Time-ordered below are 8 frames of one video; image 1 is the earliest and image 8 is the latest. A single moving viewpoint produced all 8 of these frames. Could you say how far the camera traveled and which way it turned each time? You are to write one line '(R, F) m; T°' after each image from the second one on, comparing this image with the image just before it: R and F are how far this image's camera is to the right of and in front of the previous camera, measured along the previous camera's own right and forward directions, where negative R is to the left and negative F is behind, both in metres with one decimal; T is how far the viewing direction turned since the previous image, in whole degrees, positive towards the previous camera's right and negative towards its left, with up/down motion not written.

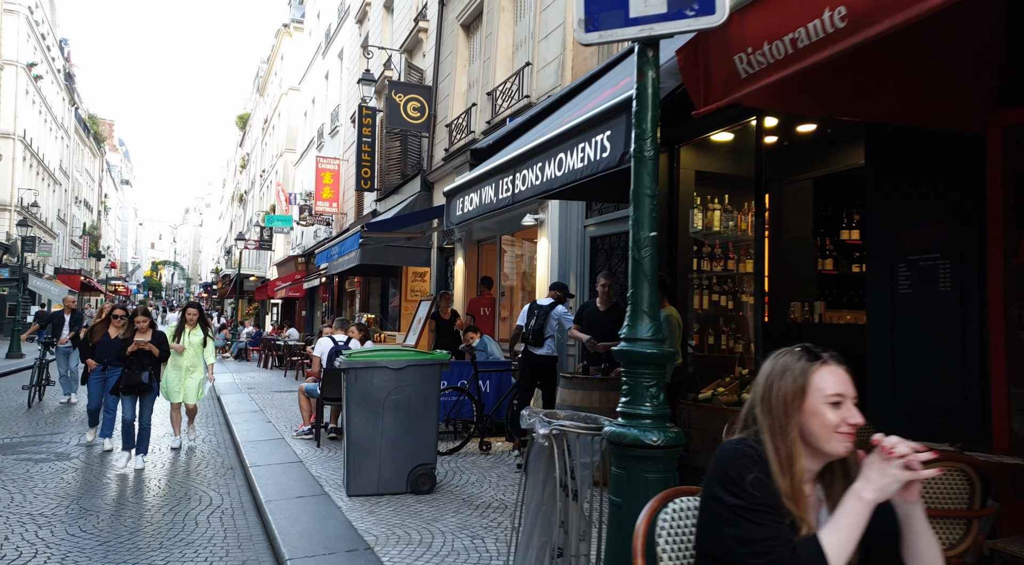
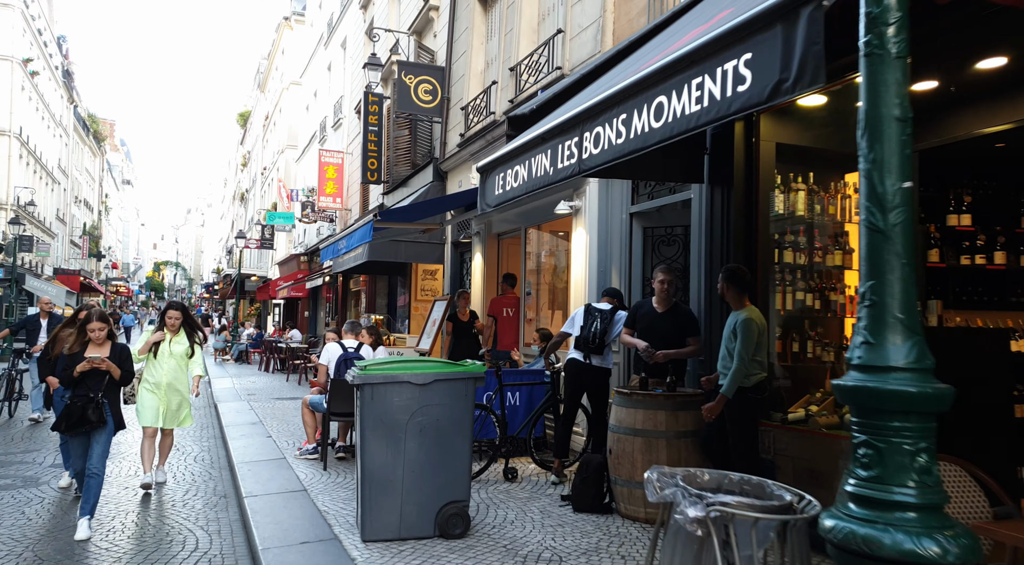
(-0.3, +1.0) m; 0°
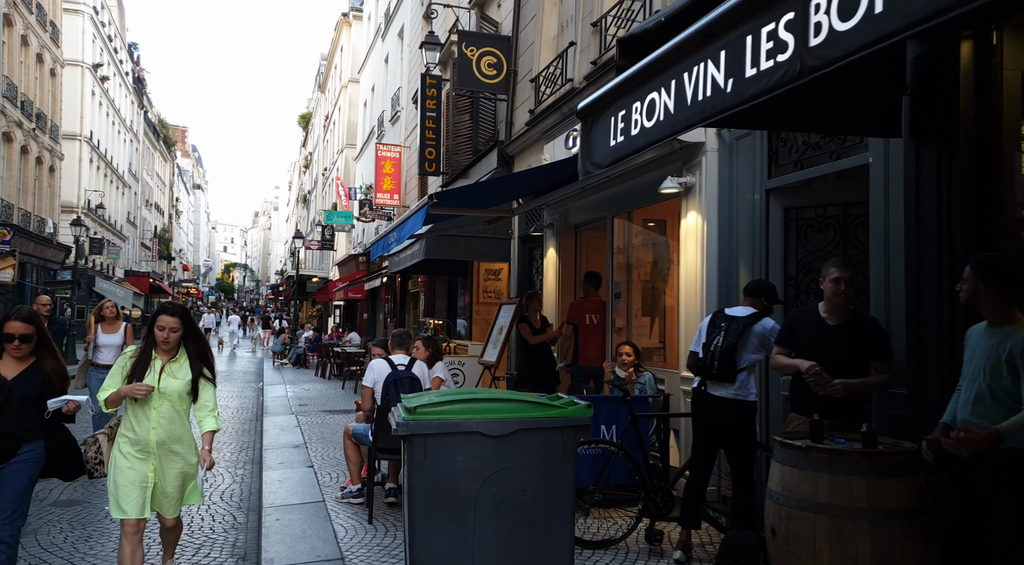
(-0.3, +1.5) m; -5°
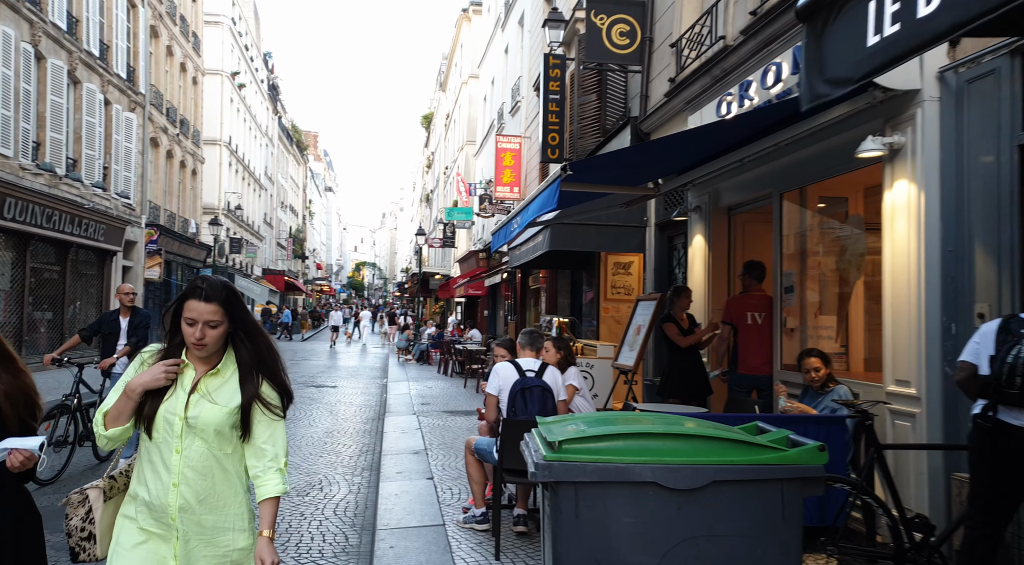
(-0.2, +0.9) m; -10°
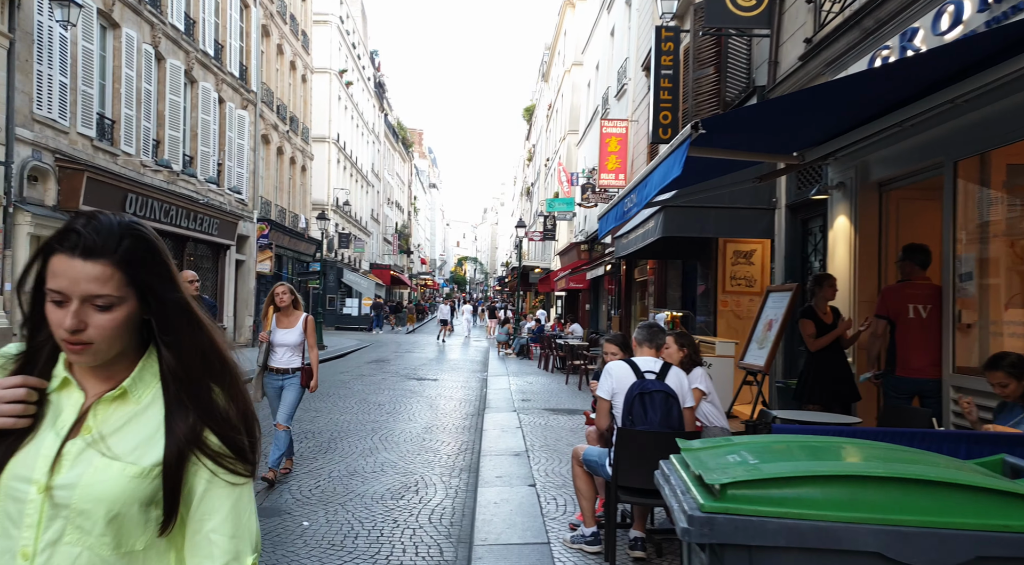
(-0.1, +0.6) m; -8°
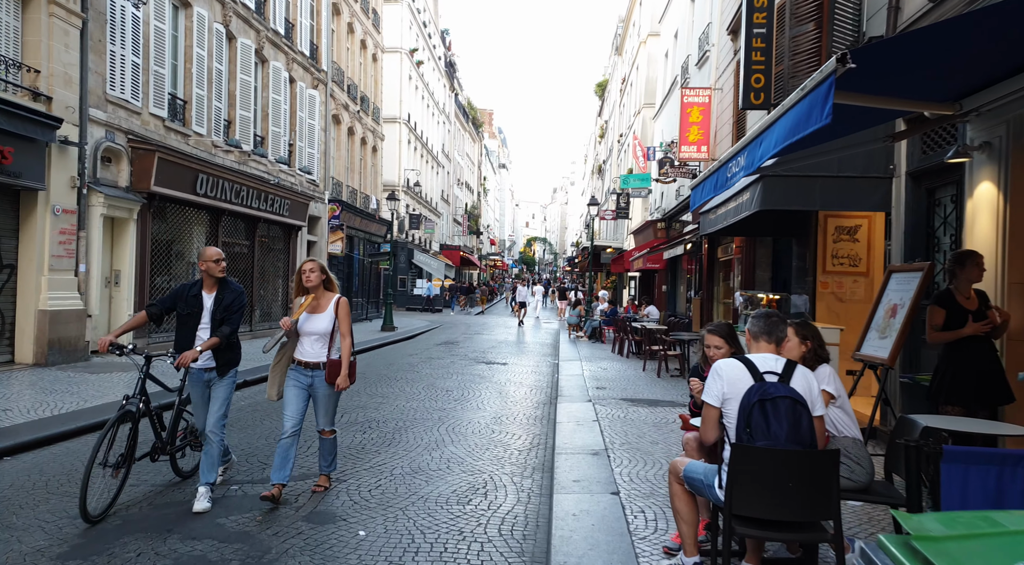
(-0.1, +0.7) m; -6°
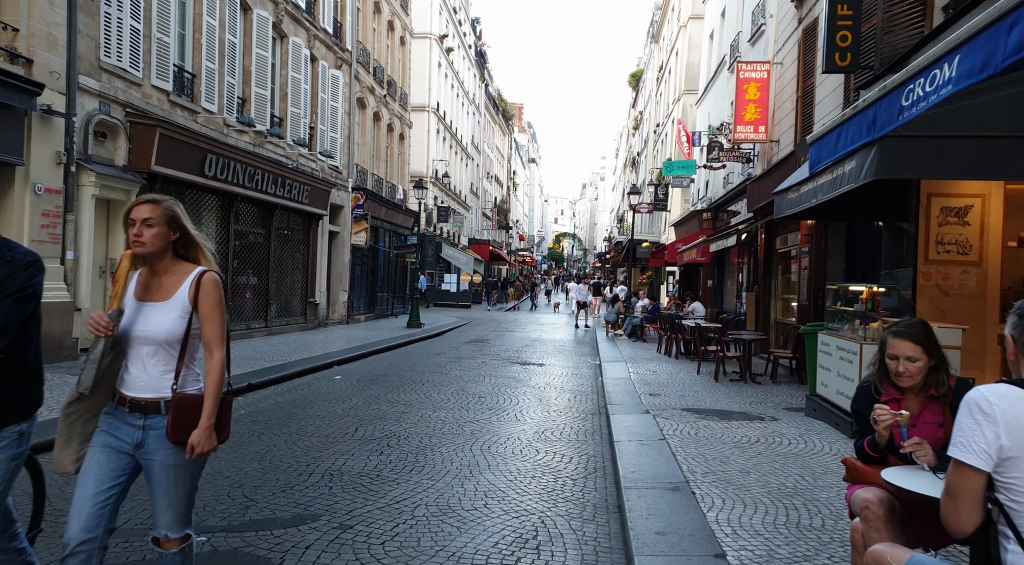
(-0.2, +1.4) m; -2°
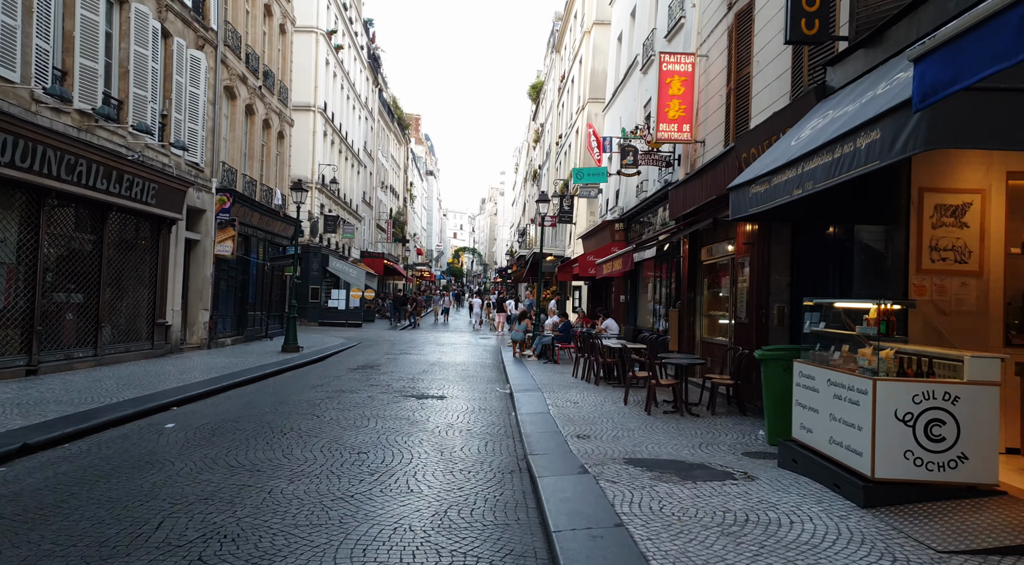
(+0.1, +2.2) m; +8°
